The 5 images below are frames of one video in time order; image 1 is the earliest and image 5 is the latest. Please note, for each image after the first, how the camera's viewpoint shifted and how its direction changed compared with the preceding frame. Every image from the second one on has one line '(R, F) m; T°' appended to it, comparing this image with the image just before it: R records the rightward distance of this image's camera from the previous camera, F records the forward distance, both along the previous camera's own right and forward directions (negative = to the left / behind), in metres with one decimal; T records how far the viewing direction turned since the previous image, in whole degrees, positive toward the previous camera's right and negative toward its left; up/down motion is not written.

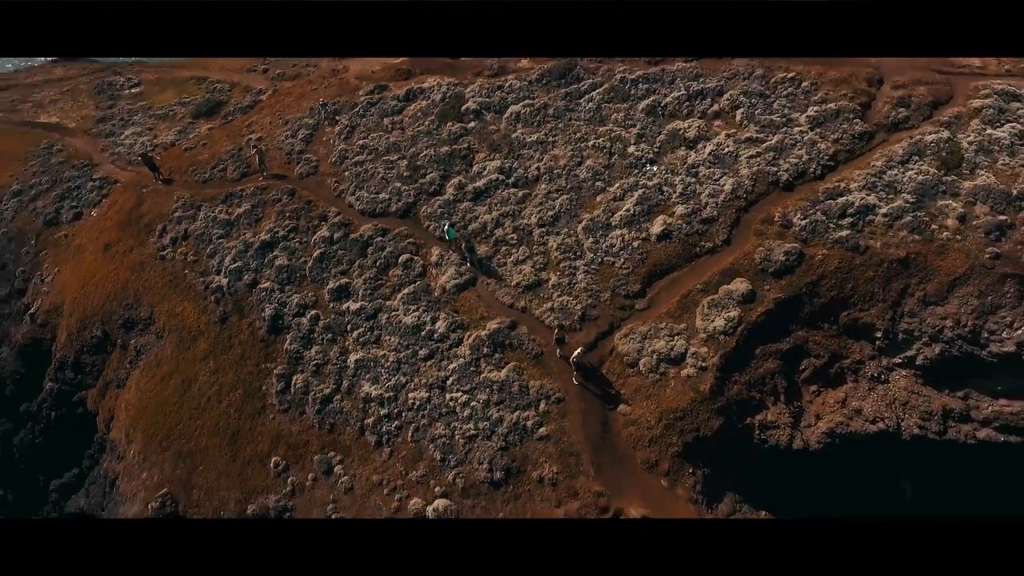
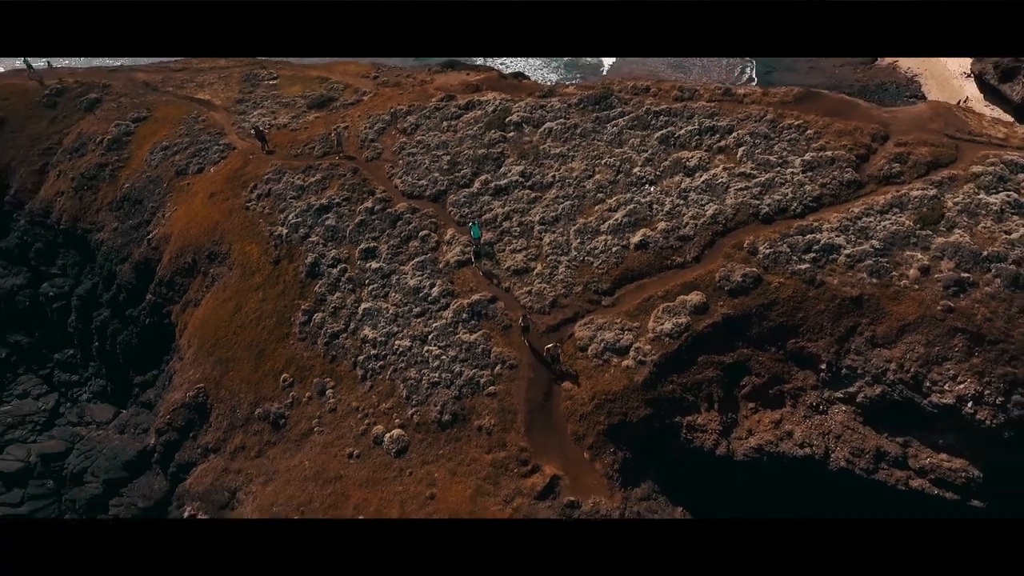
(+9.2, -4.6) m; -11°
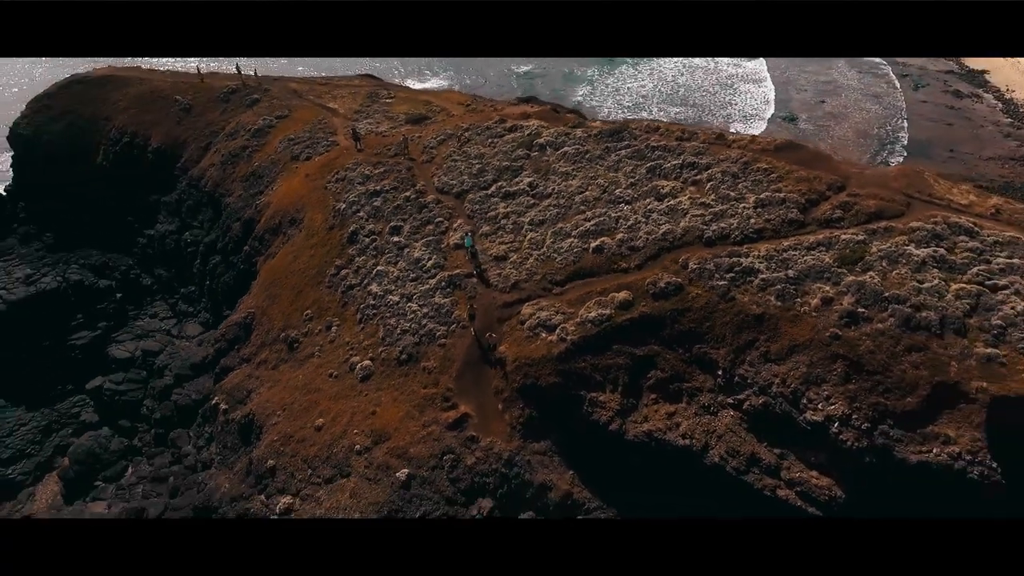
(+13.7, -6.4) m; -13°
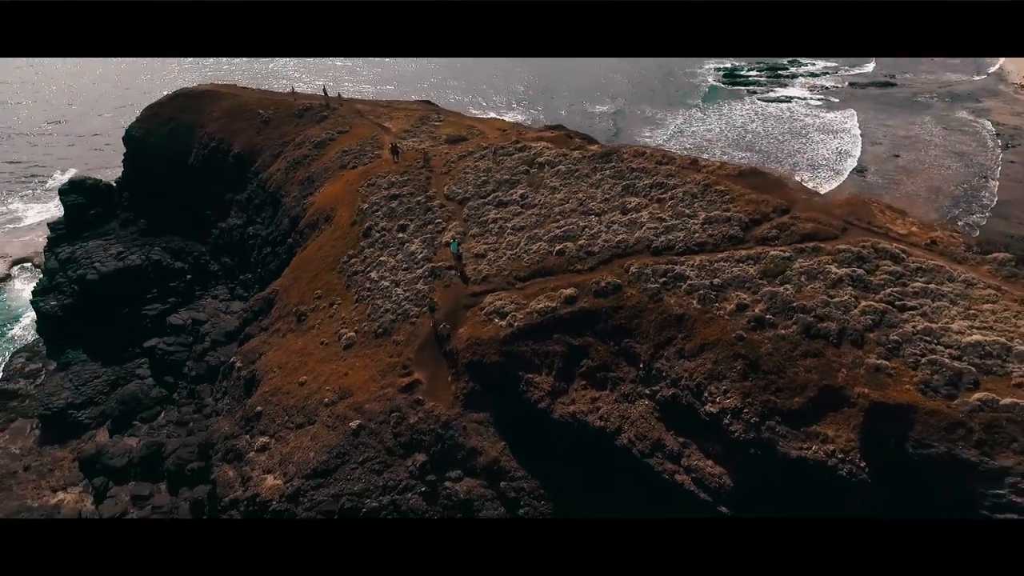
(+10.2, -5.1) m; -8°
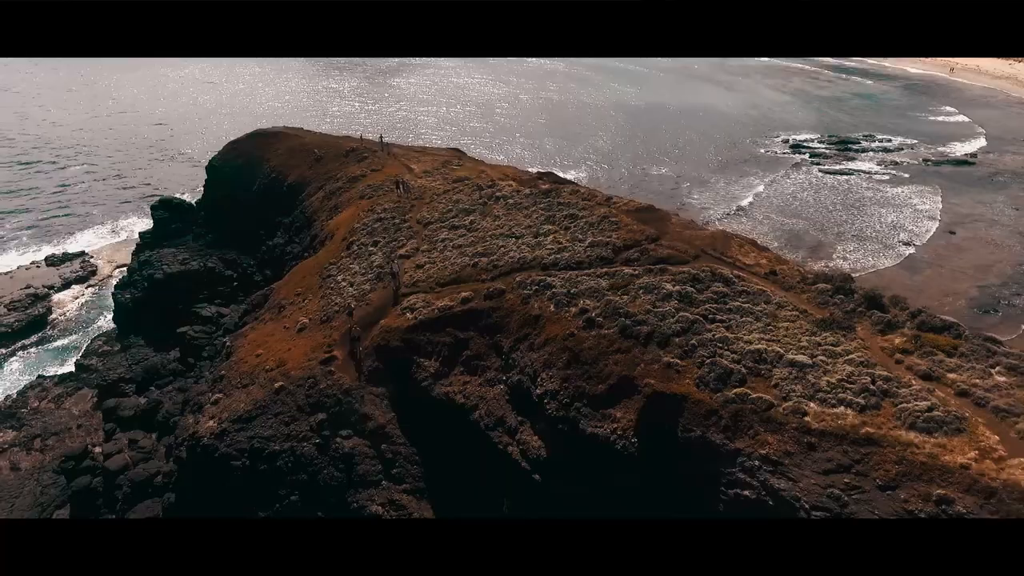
(+17.7, -7.5) m; -9°
